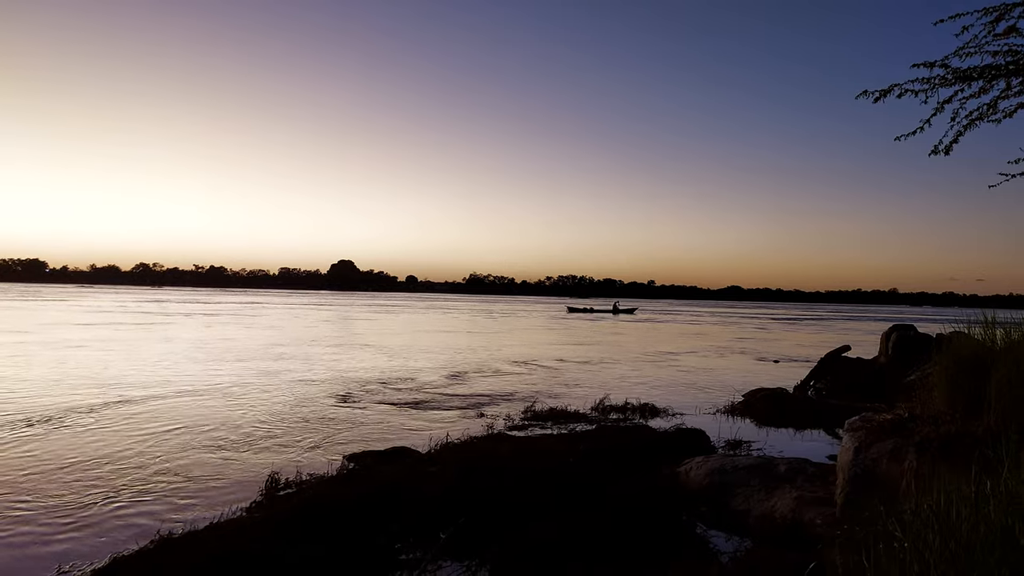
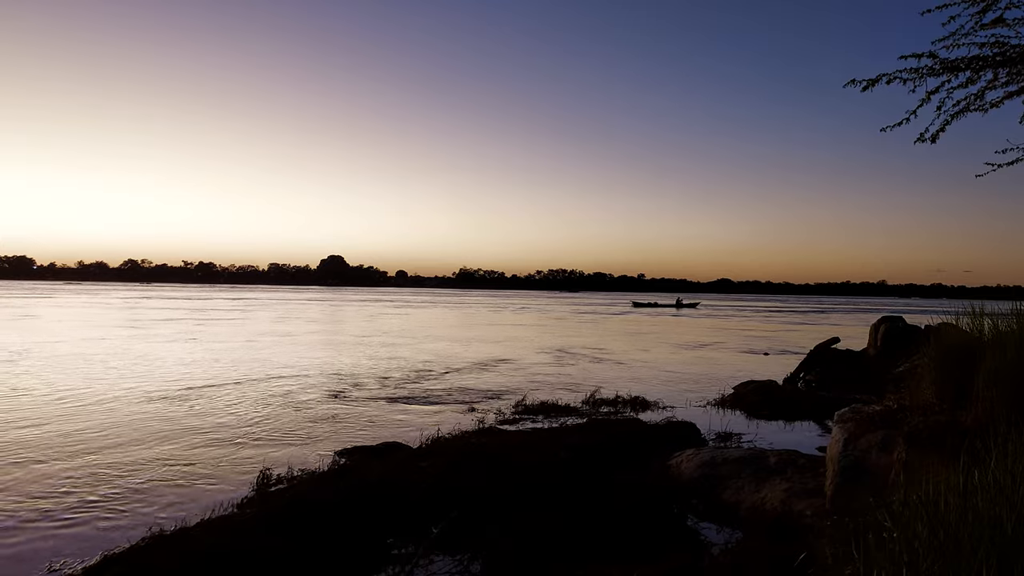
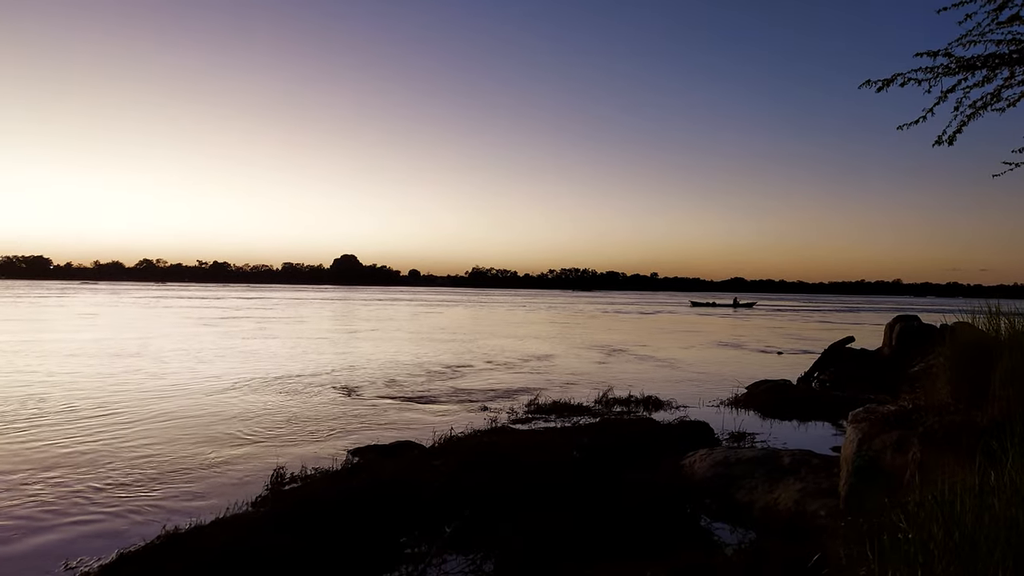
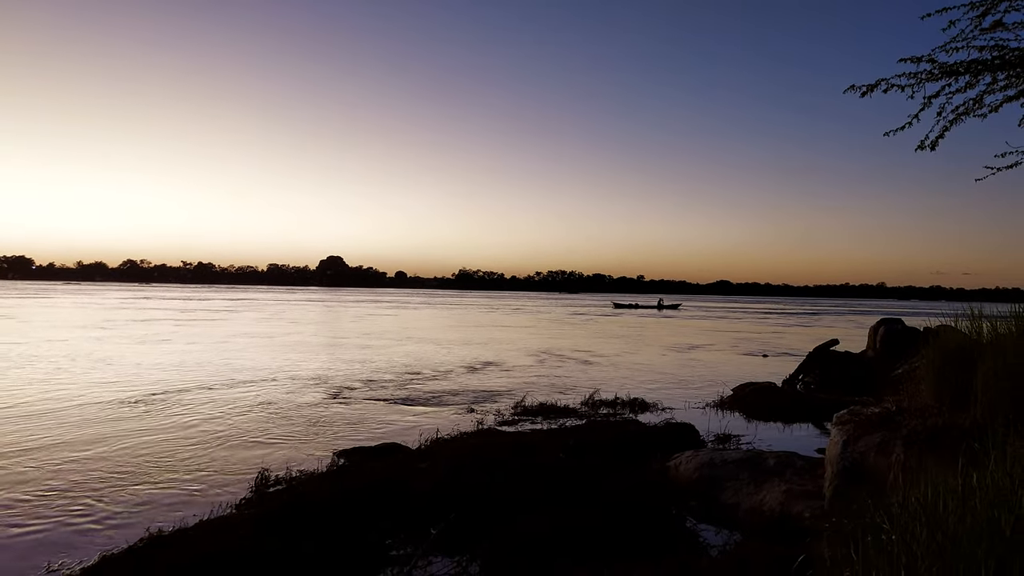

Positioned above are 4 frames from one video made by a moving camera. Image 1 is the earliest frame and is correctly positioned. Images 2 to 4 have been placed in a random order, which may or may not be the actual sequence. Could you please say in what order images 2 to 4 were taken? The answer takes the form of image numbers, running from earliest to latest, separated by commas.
4, 2, 3
